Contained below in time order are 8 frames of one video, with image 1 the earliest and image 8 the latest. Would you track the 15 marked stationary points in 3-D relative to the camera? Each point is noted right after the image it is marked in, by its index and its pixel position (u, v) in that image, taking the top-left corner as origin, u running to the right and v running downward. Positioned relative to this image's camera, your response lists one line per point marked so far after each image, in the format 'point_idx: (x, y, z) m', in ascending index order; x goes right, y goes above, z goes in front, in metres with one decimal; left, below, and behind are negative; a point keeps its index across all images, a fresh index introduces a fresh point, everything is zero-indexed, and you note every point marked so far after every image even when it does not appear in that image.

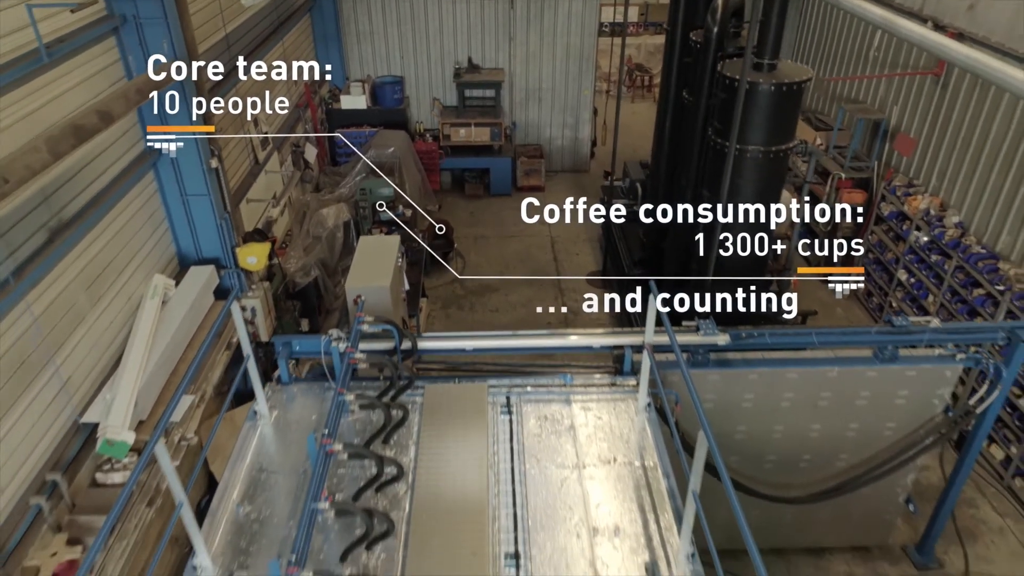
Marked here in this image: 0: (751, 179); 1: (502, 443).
0: (+1.1, +0.5, +3.6) m
1: (0.0, -0.5, +2.7) m
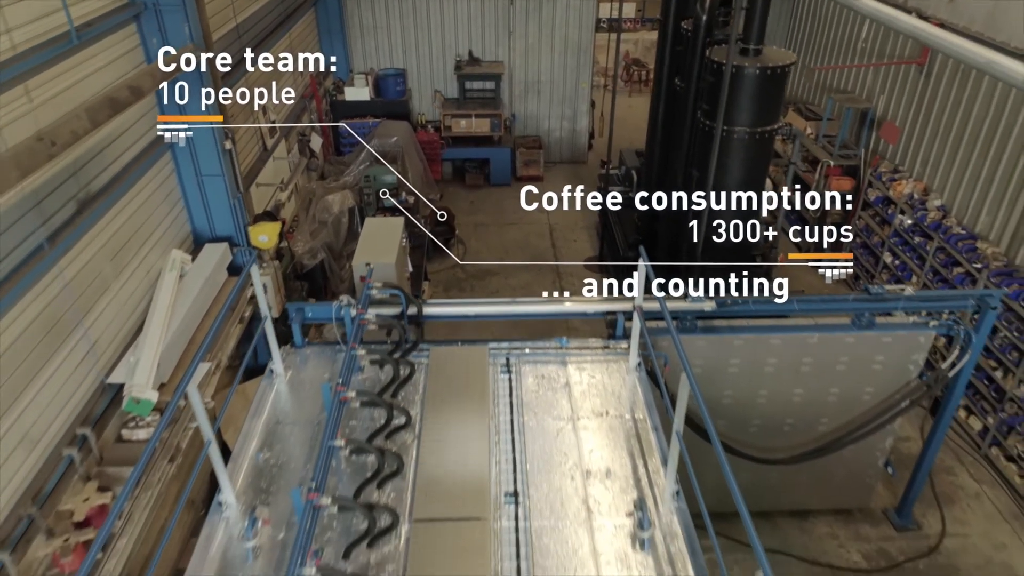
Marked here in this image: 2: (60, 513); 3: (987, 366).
0: (+1.1, +0.6, +3.8) m
1: (0.0, -0.4, +2.9) m
2: (-1.5, -0.7, +2.7) m
3: (+2.5, -0.4, +4.3) m
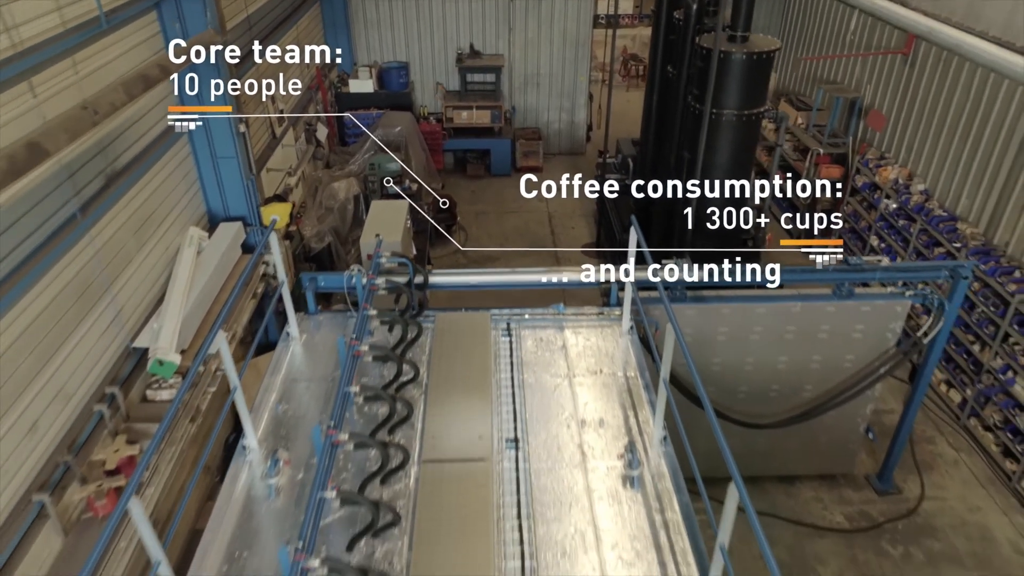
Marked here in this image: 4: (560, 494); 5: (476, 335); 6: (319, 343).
0: (+1.1, +0.7, +4.0) m
1: (0.0, -0.3, +3.1) m
2: (-1.5, -0.6, +2.9) m
3: (+2.5, -0.3, +4.5) m
4: (+0.1, -0.6, +2.4) m
5: (-0.1, -0.2, +3.1) m
6: (-0.8, -0.2, +3.2) m
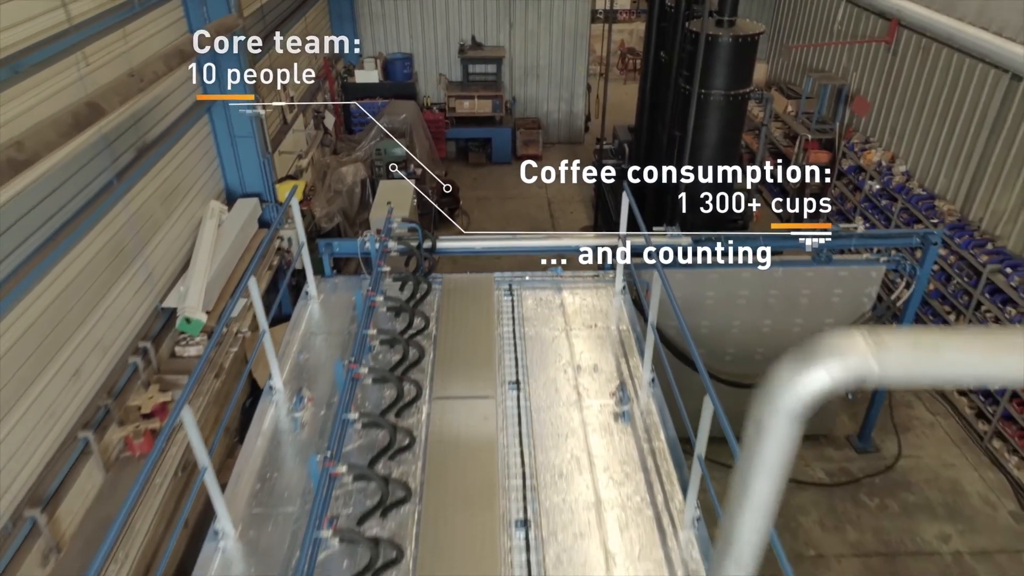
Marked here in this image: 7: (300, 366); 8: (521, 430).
0: (+1.1, +0.9, +4.3) m
1: (0.0, -0.1, +3.3) m
2: (-1.5, -0.5, +3.1) m
3: (+2.5, -0.1, +4.7) m
4: (+0.2, -0.5, +2.7) m
5: (-0.1, 0.0, +3.4) m
6: (-0.7, -0.1, +3.5) m
7: (-0.8, -0.3, +3.0) m
8: (0.0, -0.5, +2.7) m
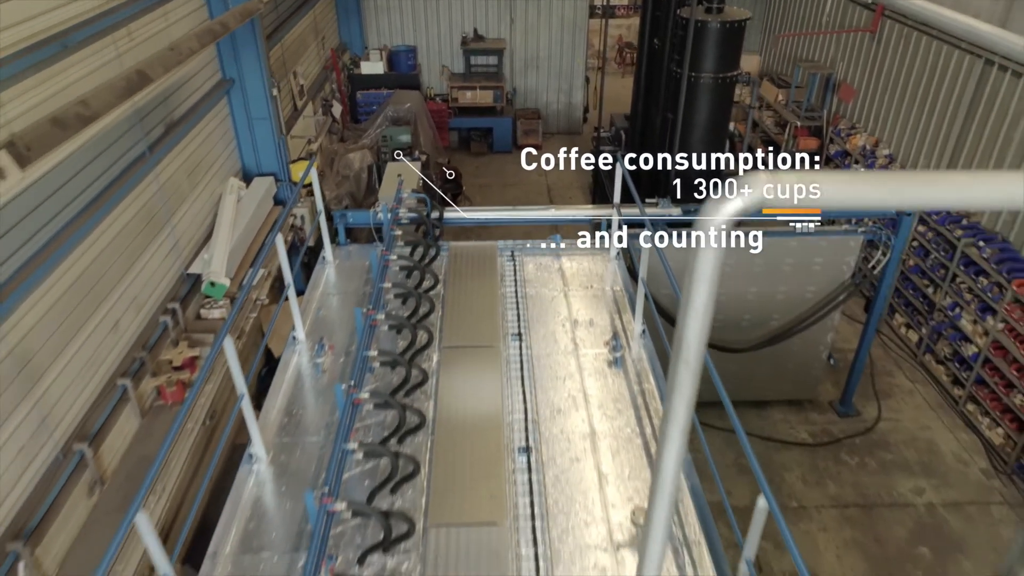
0: (+1.1, +1.0, +4.5) m
1: (0.0, 0.0, +3.6) m
2: (-1.5, -0.3, +3.4) m
3: (+2.5, 0.0, +5.0) m
4: (+0.2, -0.3, +3.0) m
5: (-0.1, +0.1, +3.6) m
6: (-0.7, +0.1, +3.7) m
7: (-0.8, -0.1, +3.3) m
8: (0.0, -0.3, +2.9) m
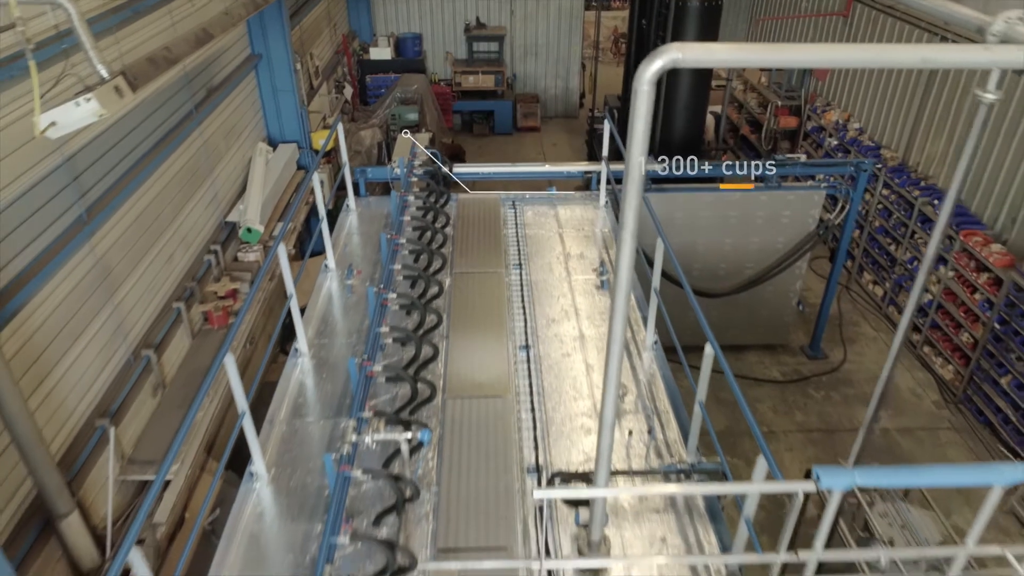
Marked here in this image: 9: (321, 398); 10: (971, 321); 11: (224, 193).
0: (+1.1, +1.3, +5.0) m
1: (0.0, +0.3, +4.1) m
2: (-1.5, 0.0, +3.9) m
3: (+2.5, +0.3, +5.5) m
4: (+0.2, 0.0, +3.5) m
5: (-0.1, +0.4, +4.1) m
6: (-0.7, +0.4, +4.2) m
7: (-0.8, +0.2, +3.8) m
8: (0.0, 0.0, +3.4) m
9: (-0.7, -0.4, +2.8) m
10: (+2.6, -0.2, +4.6) m
11: (-1.6, +0.5, +4.4) m
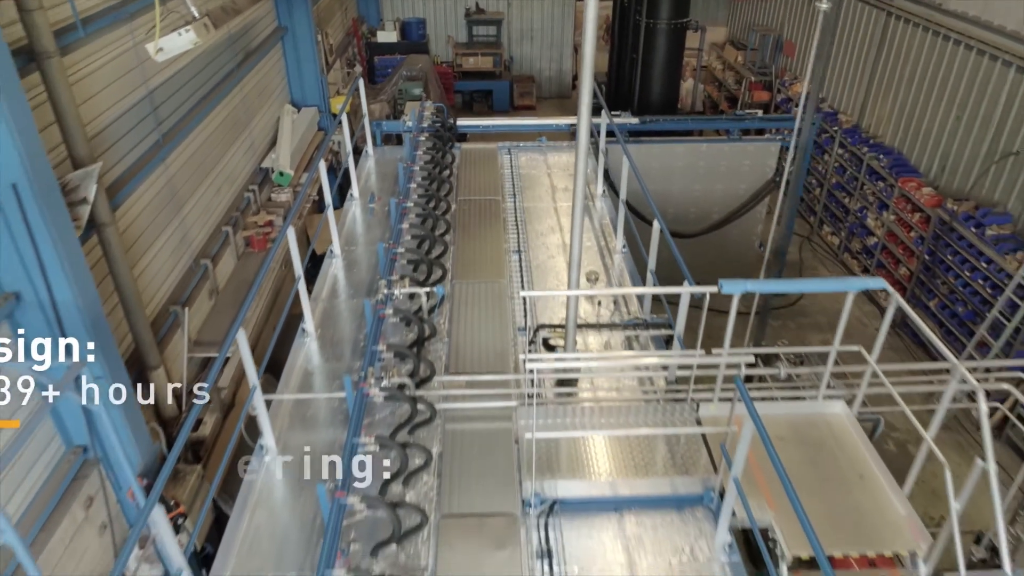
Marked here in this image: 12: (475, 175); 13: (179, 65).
0: (+1.0, +1.7, +5.7) m
1: (0.0, +0.7, +4.8) m
2: (-1.5, +0.4, +4.6) m
3: (+2.5, +0.7, +6.2) m
4: (+0.1, +0.4, +4.1) m
5: (-0.1, +0.8, +4.8) m
6: (-0.8, +0.8, +4.9) m
7: (-0.8, +0.5, +4.5) m
8: (0.0, +0.4, +4.1) m
9: (-0.7, 0.0, +3.5) m
10: (+2.6, +0.2, +5.3) m
11: (-1.6, +0.9, +5.1) m
12: (-0.2, +0.7, +4.6) m
13: (-1.6, +1.0, +3.9) m
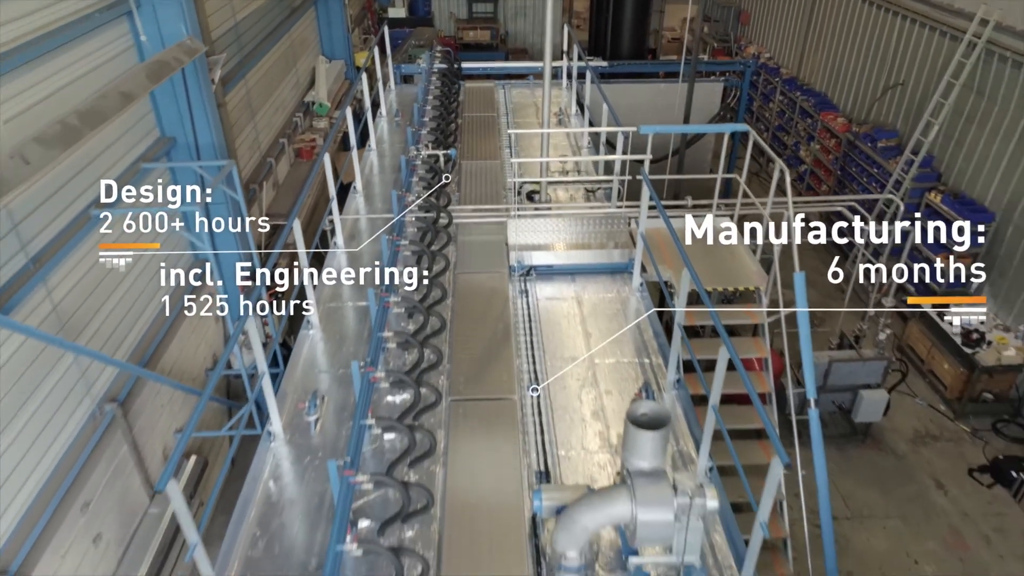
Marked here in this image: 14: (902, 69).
0: (+1.0, +2.4, +6.9) m
1: (-0.1, +1.4, +6.0) m
2: (-1.5, +1.0, +5.8) m
3: (+2.4, +1.4, +7.4) m
4: (+0.1, +1.1, +5.4) m
5: (-0.2, +1.5, +6.0) m
6: (-0.8, +1.5, +6.1) m
7: (-0.8, +1.2, +5.7) m
8: (0.0, +1.0, +5.3) m
9: (-0.7, +0.7, +4.7) m
10: (+2.5, +0.9, +6.5) m
11: (-1.6, +1.6, +6.3) m
12: (-0.3, +1.3, +5.8) m
13: (-1.6, +1.7, +5.1) m
14: (+2.7, +1.5, +5.7) m
